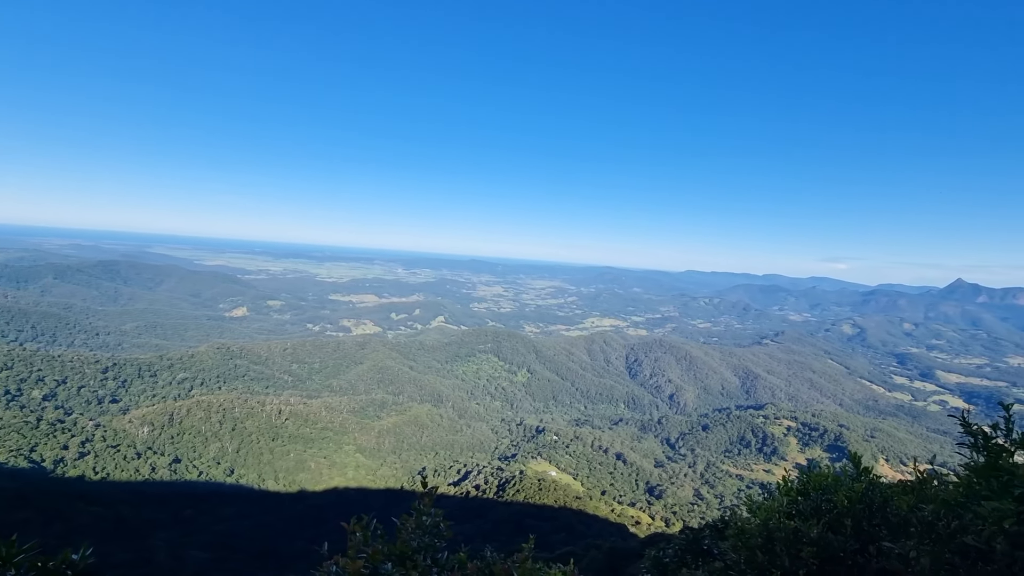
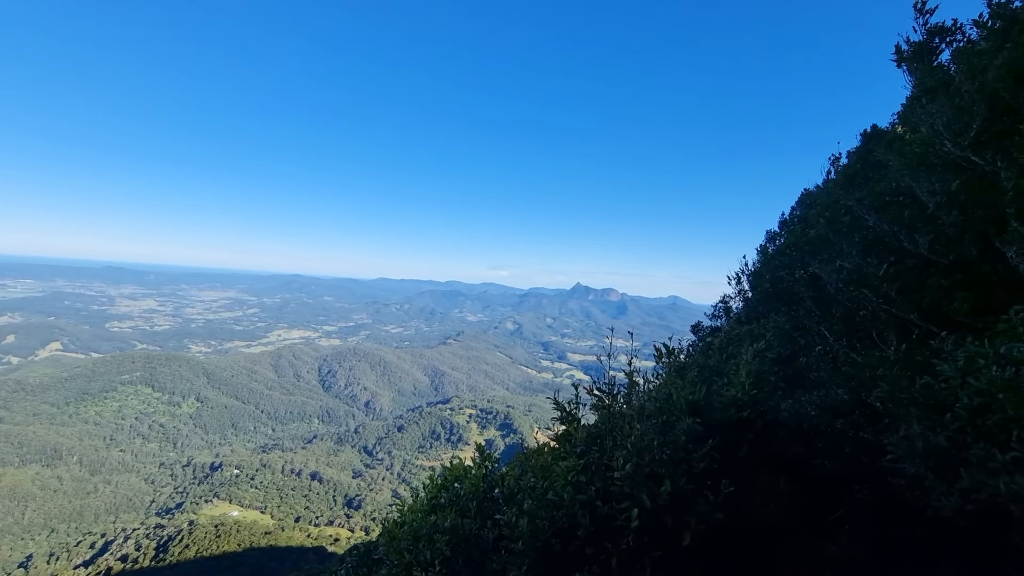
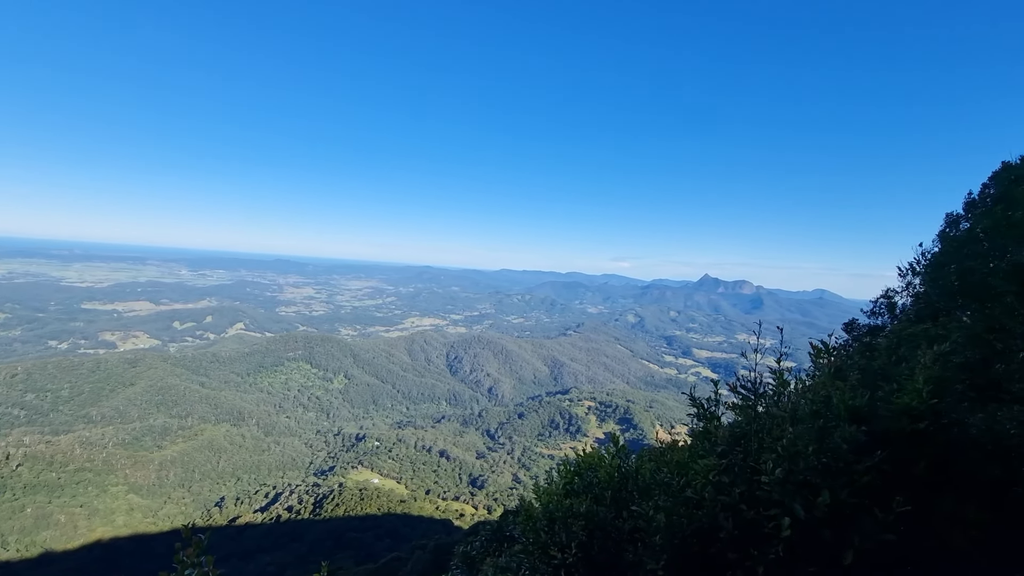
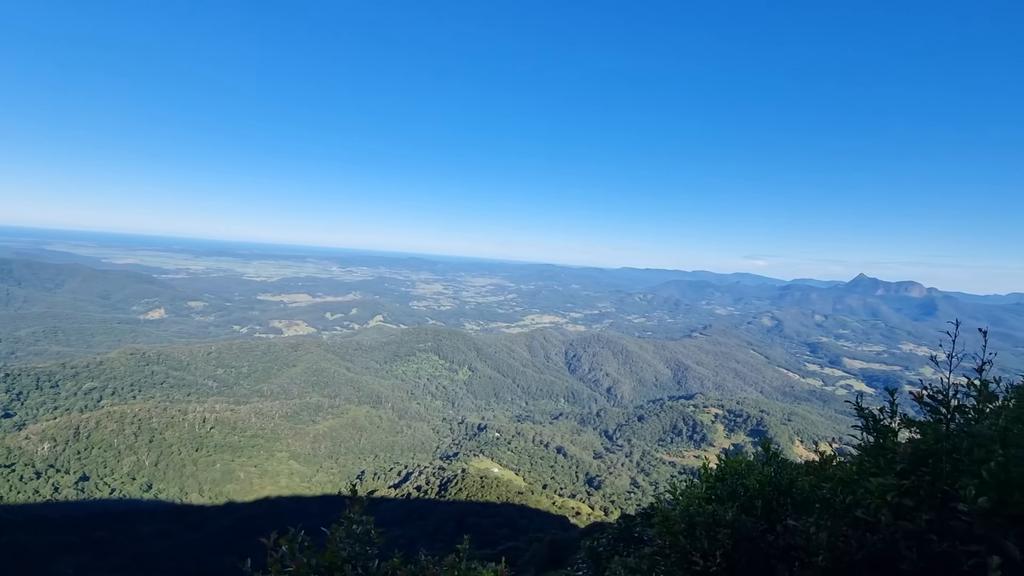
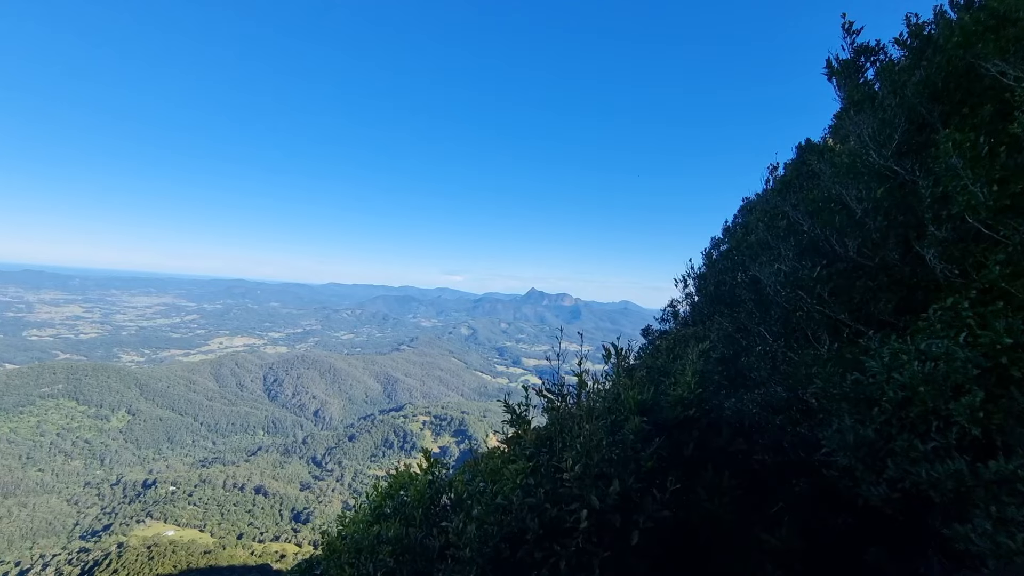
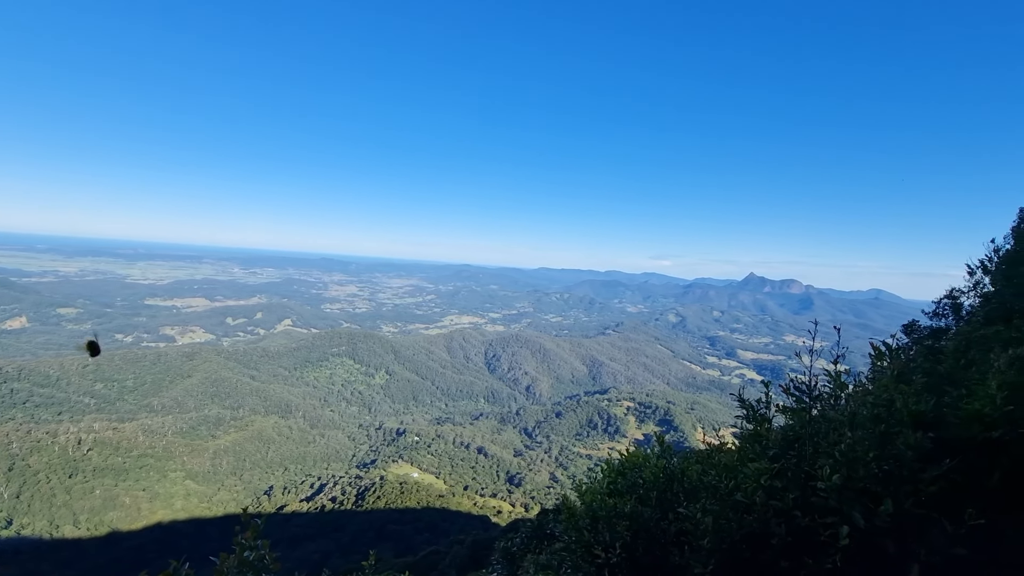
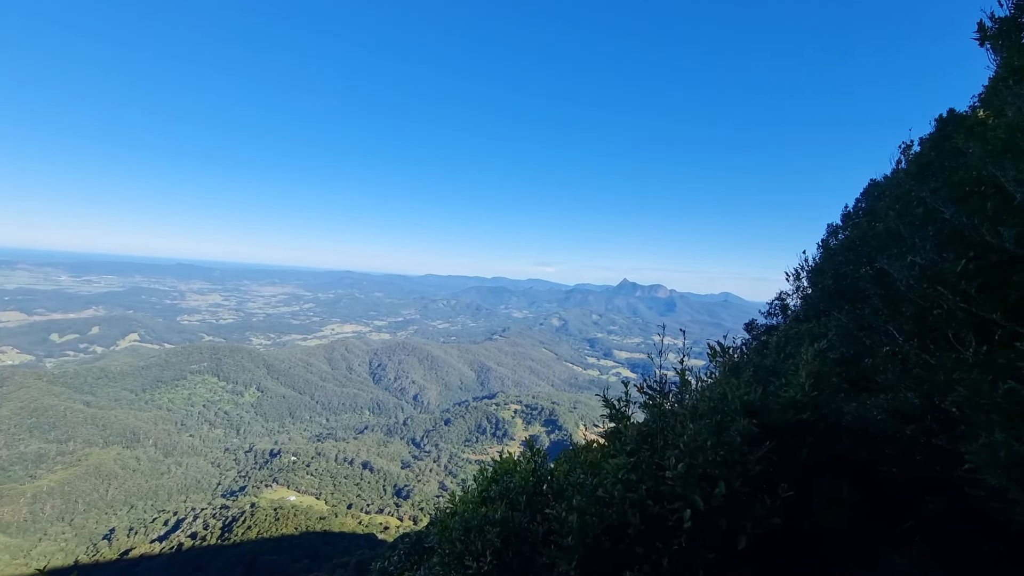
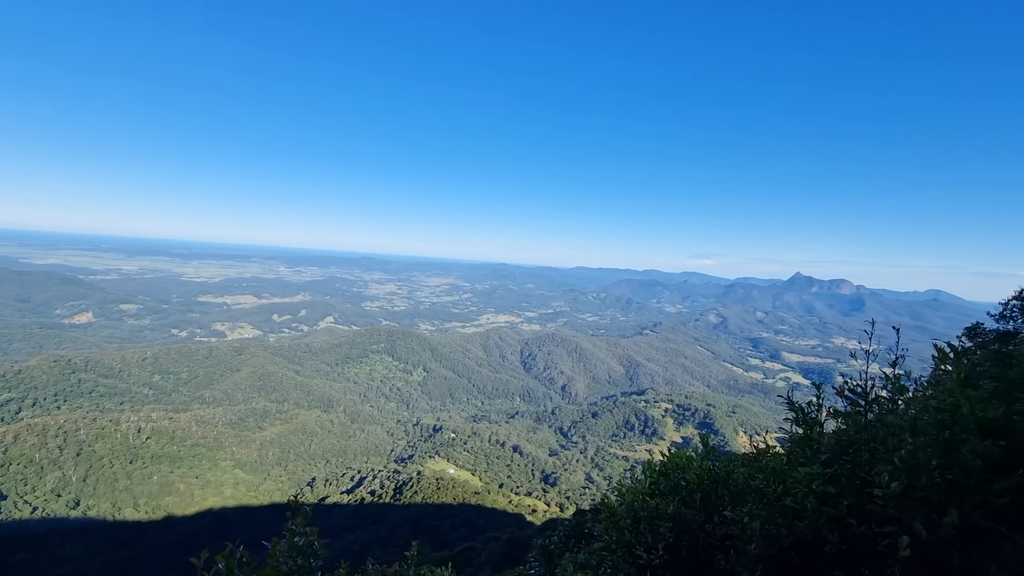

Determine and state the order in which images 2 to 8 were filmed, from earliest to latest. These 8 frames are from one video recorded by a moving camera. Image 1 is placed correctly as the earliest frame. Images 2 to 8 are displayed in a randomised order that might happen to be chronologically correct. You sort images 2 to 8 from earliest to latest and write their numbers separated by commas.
4, 8, 6, 3, 7, 2, 5
